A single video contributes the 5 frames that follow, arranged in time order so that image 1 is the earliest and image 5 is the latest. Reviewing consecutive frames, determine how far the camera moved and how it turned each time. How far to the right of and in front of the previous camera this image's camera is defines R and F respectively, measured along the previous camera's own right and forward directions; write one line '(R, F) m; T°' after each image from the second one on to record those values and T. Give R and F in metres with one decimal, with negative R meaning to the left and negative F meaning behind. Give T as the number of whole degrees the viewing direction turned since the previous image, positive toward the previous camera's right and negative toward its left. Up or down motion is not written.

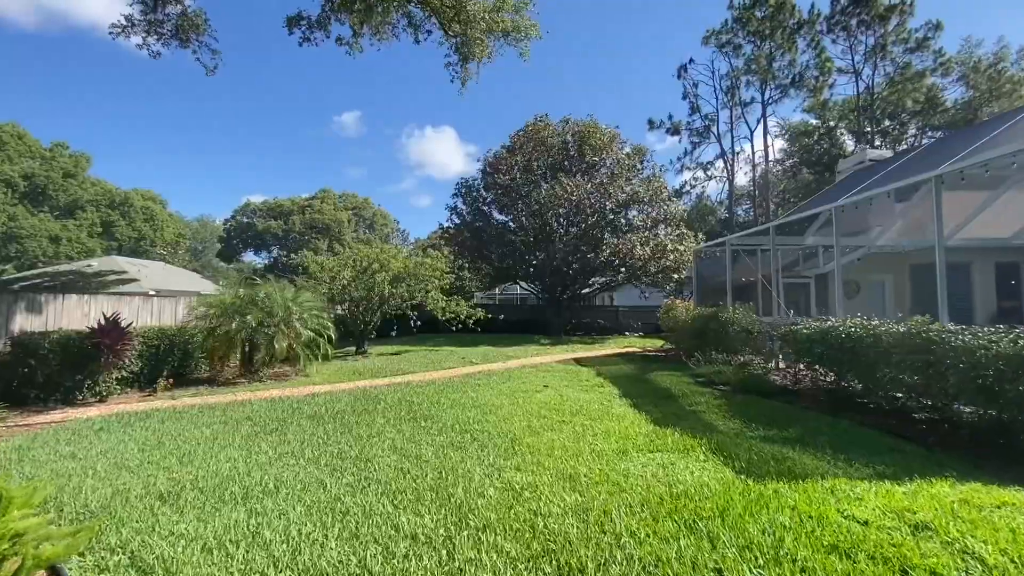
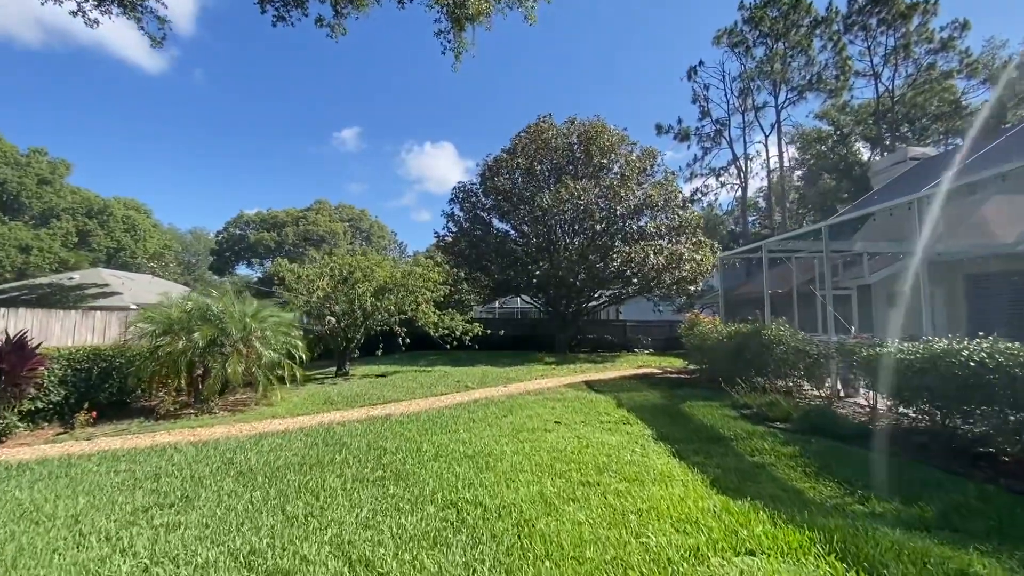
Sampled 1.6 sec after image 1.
(0.0, +1.7) m; 0°
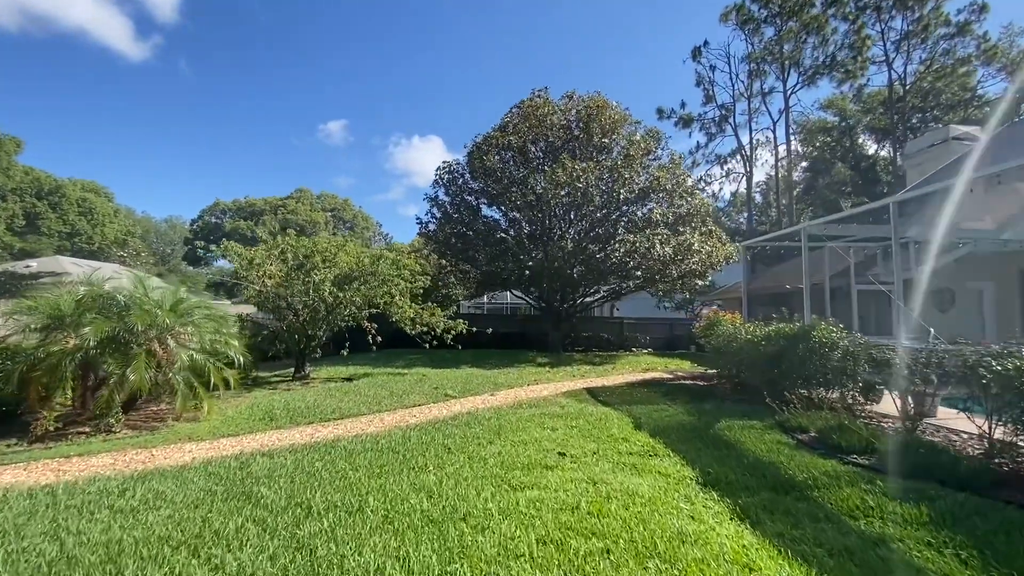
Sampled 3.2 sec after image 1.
(0.0, +1.8) m; +1°
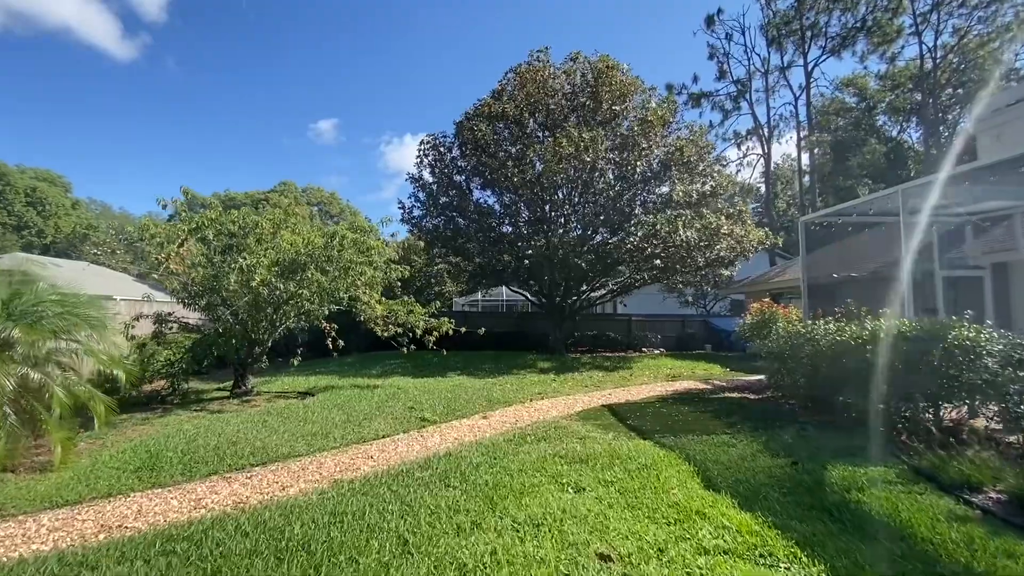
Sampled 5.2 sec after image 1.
(0.0, +2.3) m; +1°
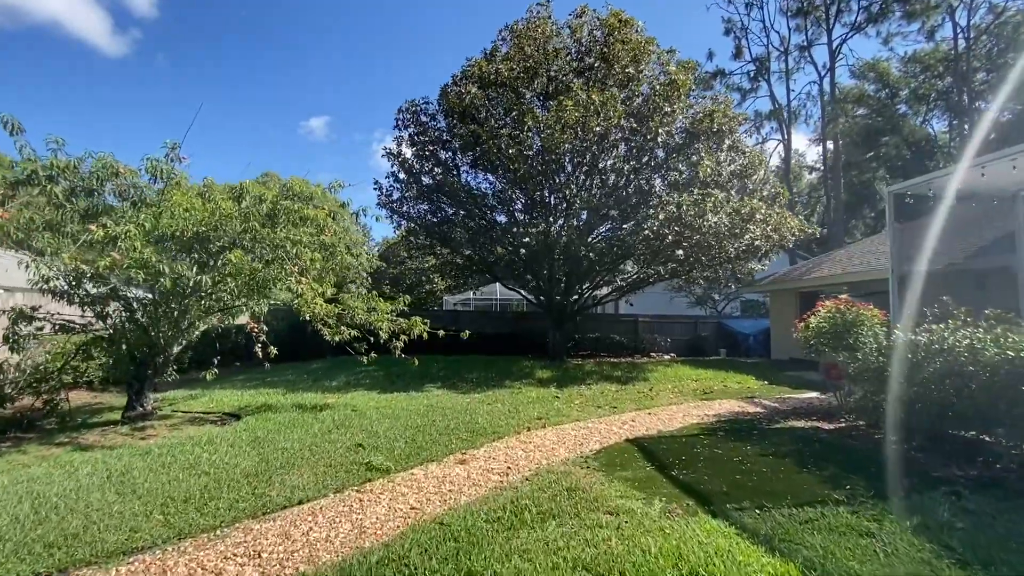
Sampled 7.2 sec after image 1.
(0.0, +2.1) m; +1°
